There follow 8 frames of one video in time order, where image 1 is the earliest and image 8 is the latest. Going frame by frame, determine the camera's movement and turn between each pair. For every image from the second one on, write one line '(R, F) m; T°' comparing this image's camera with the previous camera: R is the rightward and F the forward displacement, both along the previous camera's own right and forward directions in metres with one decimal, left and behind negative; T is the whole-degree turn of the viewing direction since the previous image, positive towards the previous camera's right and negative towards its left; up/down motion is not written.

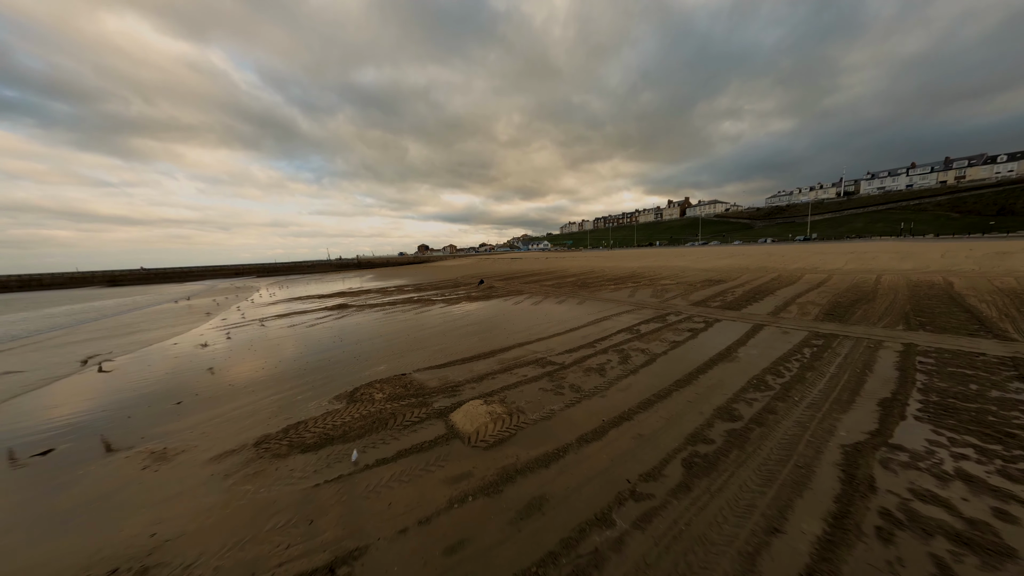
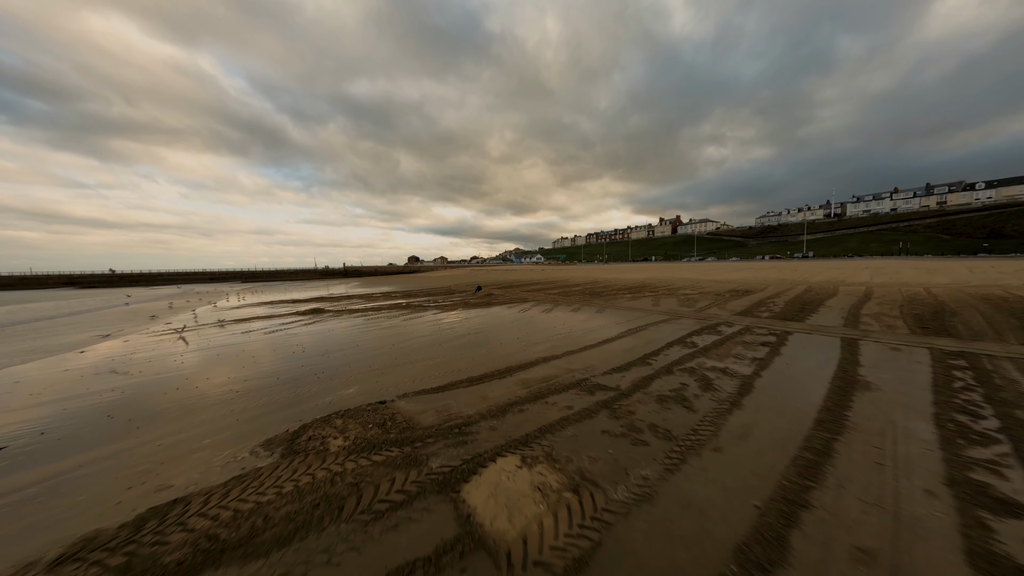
(-0.9, +2.7) m; +2°
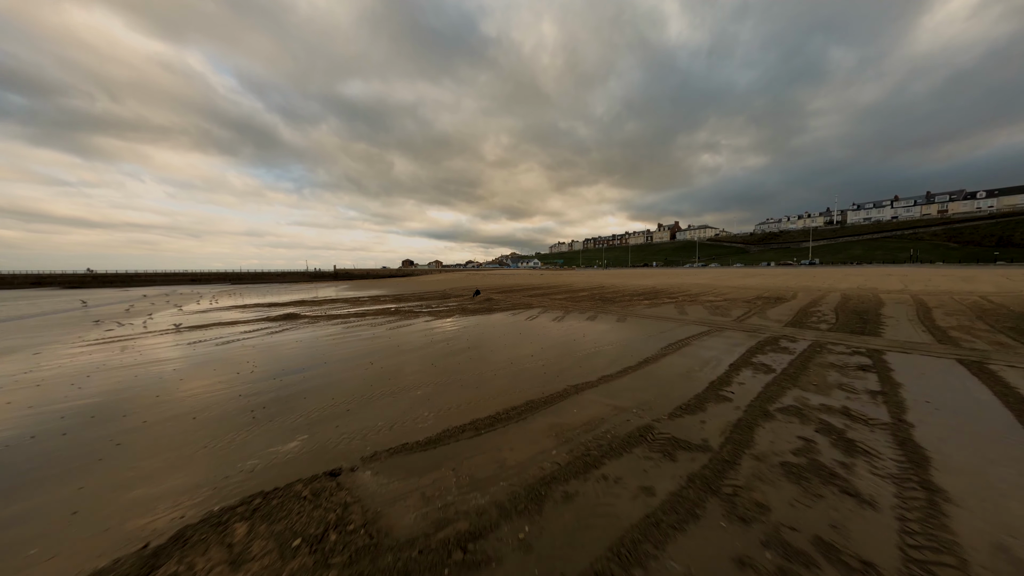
(-0.5, +2.2) m; +1°
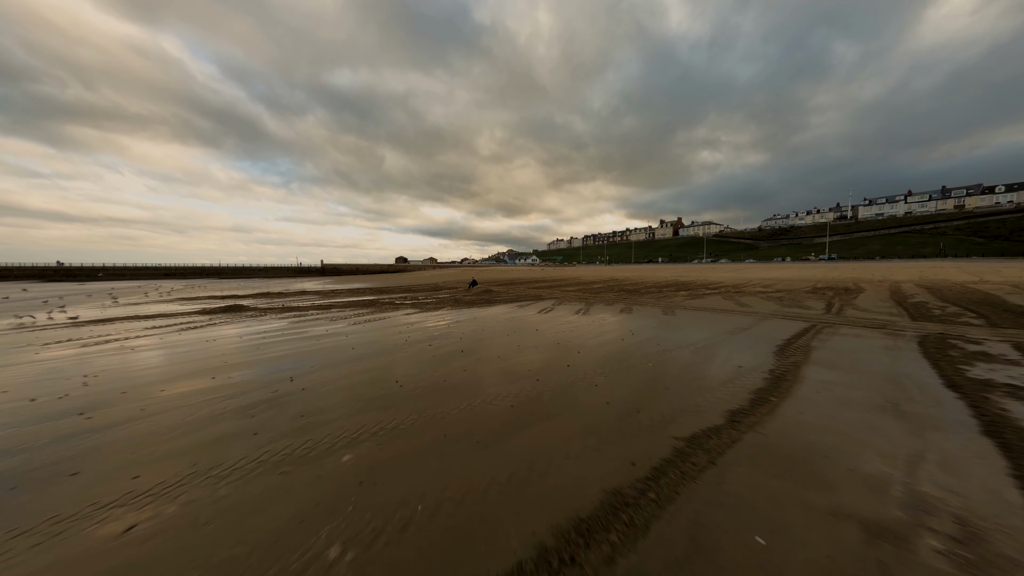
(-0.5, +3.3) m; +1°
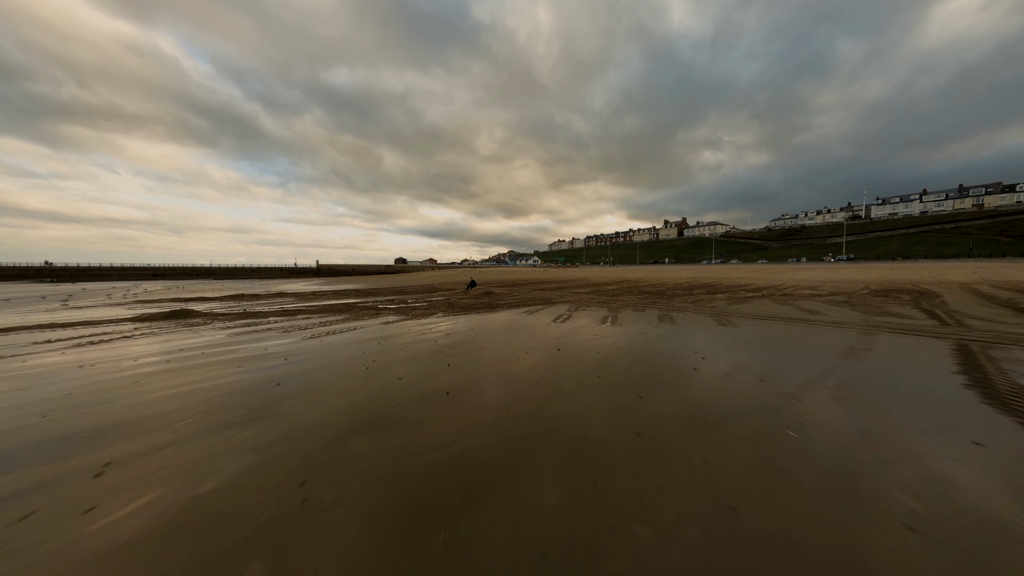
(-0.2, +2.2) m; 0°
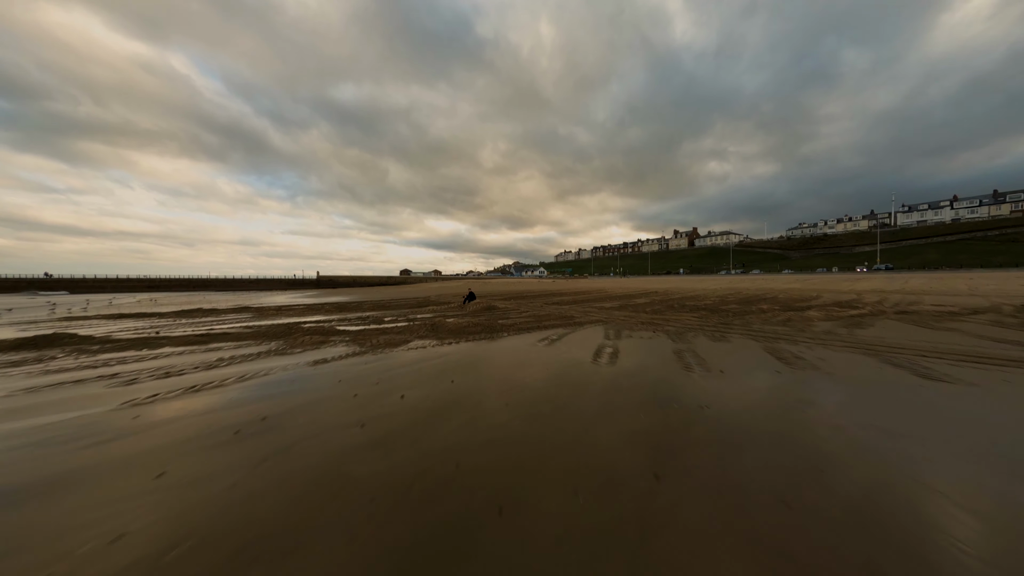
(-0.1, +3.1) m; -1°
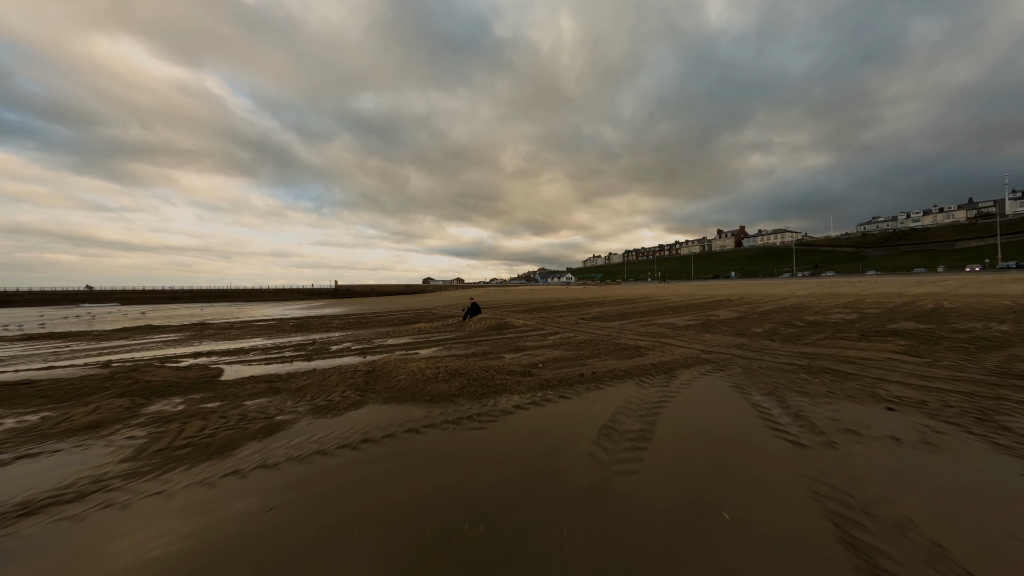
(+0.1, +3.9) m; -5°
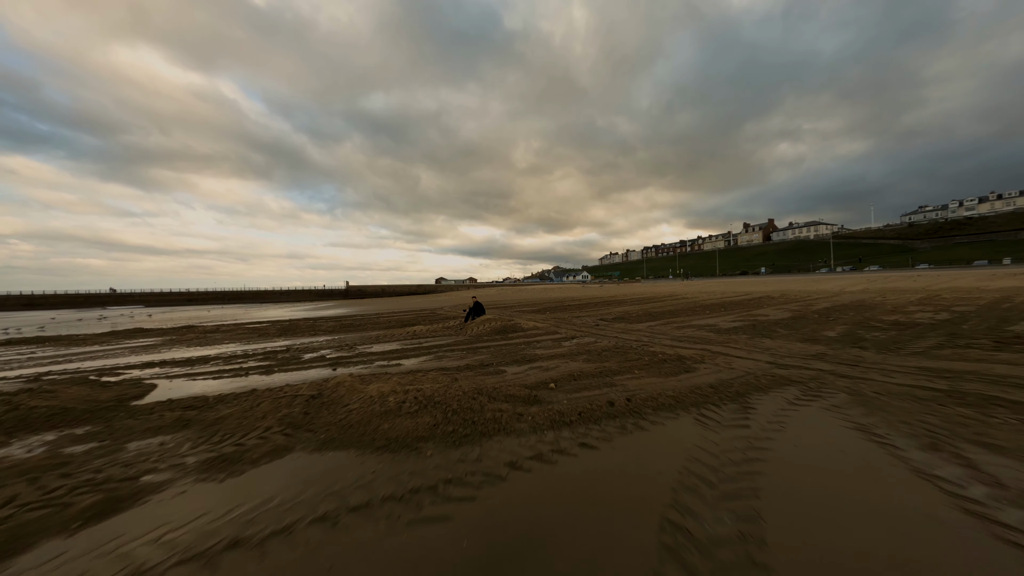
(+0.2, +1.2) m; -3°
